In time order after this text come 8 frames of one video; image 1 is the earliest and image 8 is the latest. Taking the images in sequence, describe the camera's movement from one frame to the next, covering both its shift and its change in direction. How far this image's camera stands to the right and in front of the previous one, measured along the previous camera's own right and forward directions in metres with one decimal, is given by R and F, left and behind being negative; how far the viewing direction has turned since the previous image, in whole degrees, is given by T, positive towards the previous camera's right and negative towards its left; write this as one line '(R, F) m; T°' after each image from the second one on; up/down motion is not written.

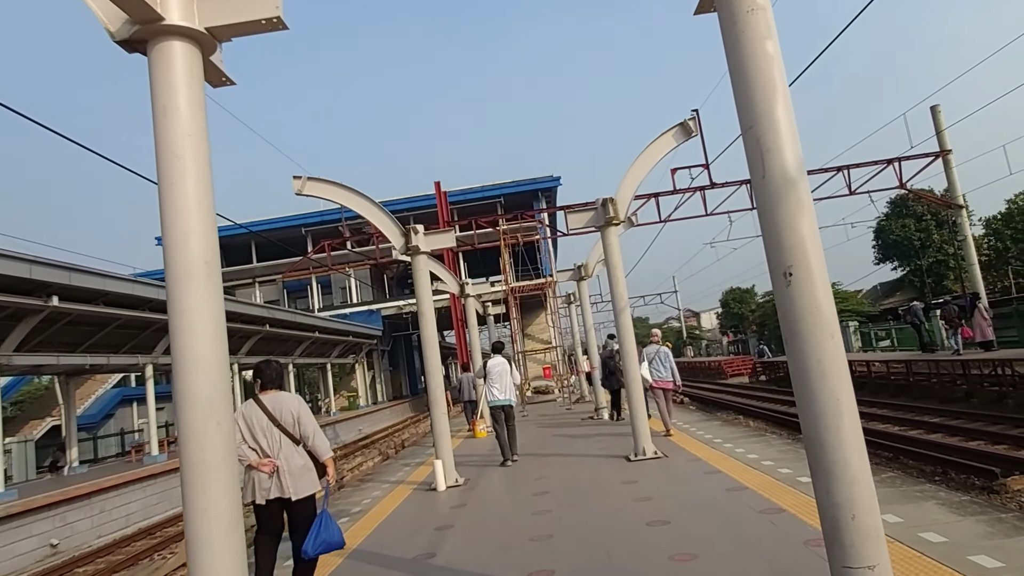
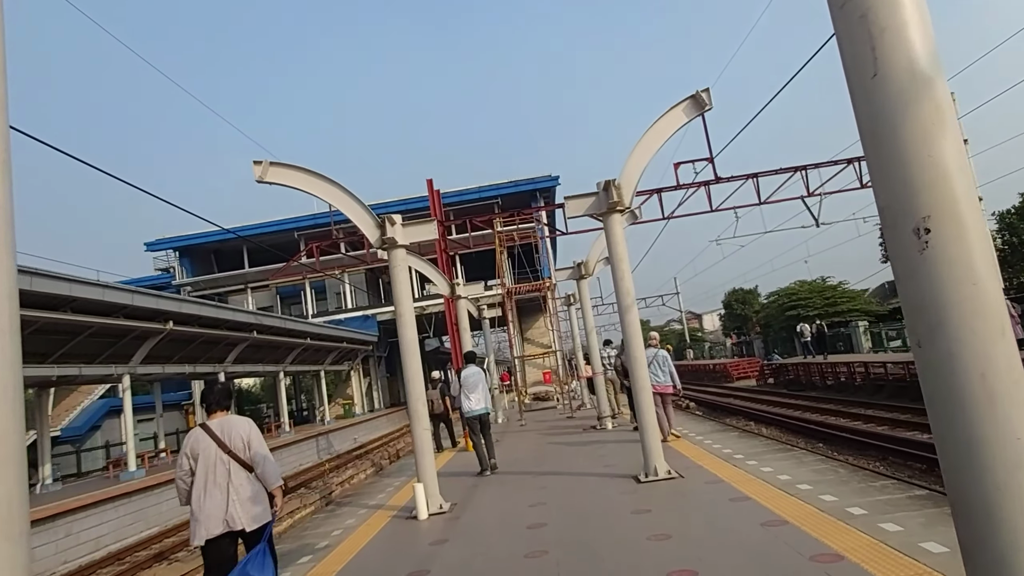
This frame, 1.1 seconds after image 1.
(+0.1, +0.9) m; 0°
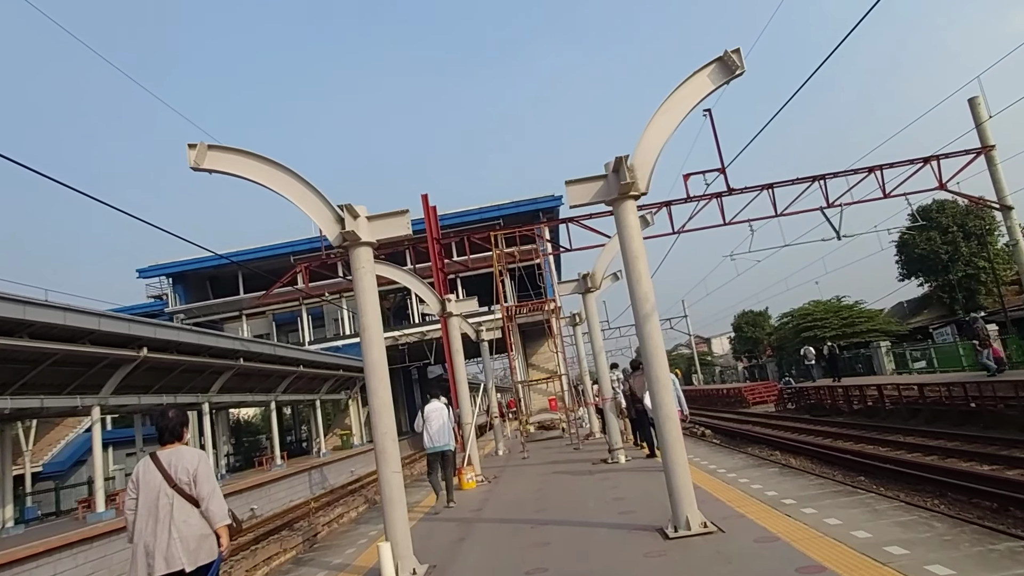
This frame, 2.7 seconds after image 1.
(+0.1, +1.3) m; 0°
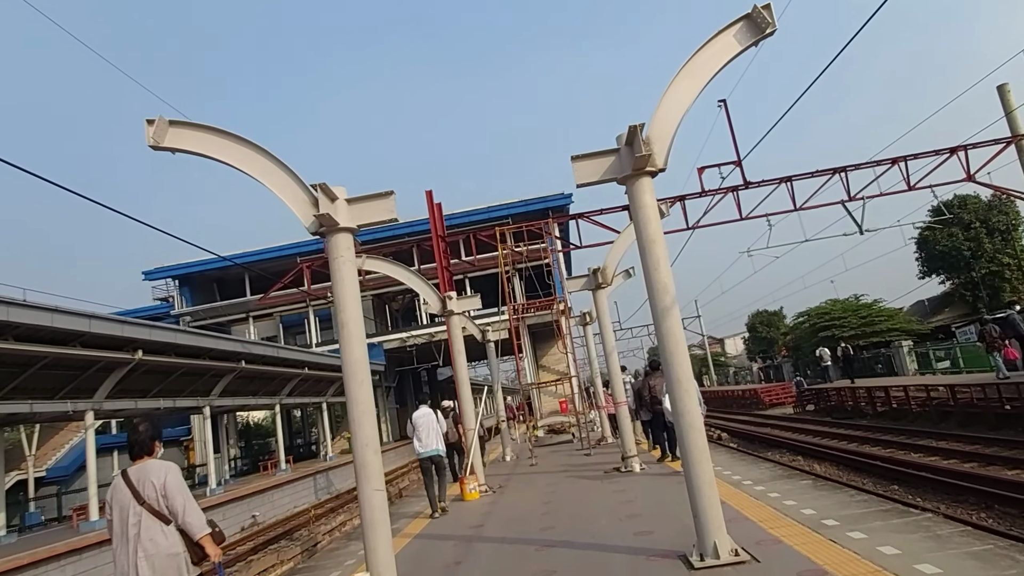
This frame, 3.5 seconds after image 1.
(+0.1, +0.7) m; -1°
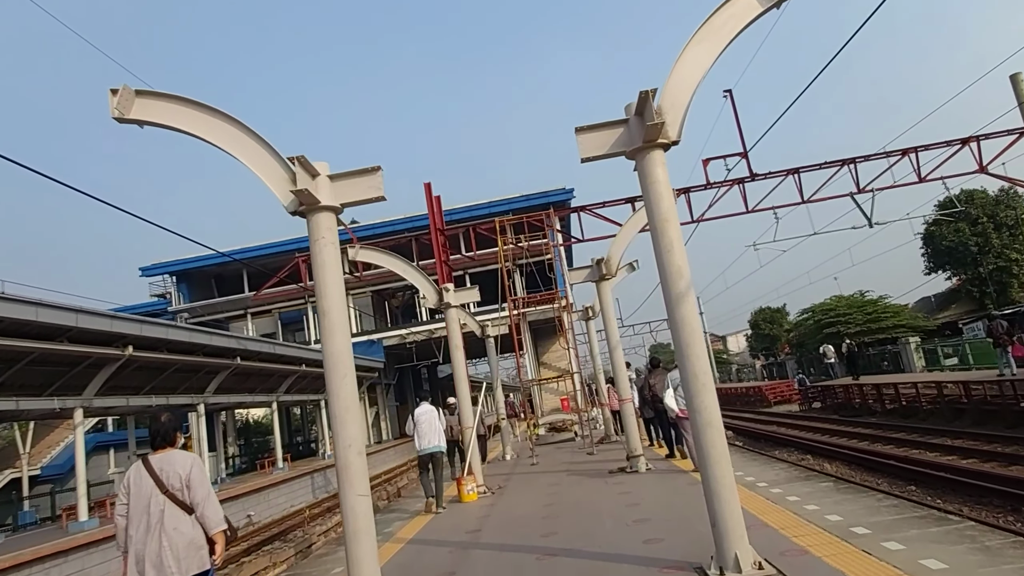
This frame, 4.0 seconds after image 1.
(0.0, +0.4) m; 0°
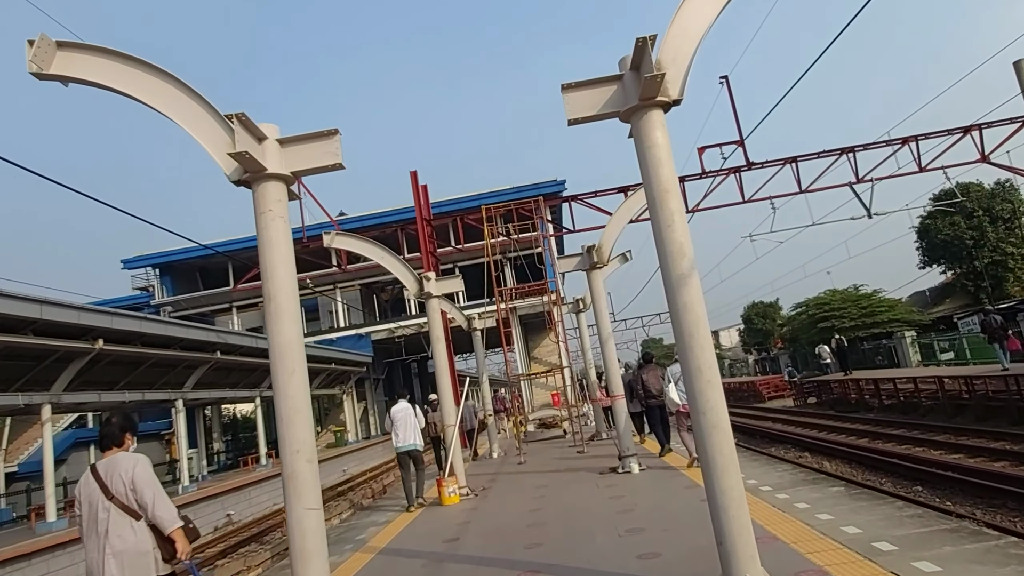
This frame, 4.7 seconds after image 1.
(+0.1, +0.6) m; +1°
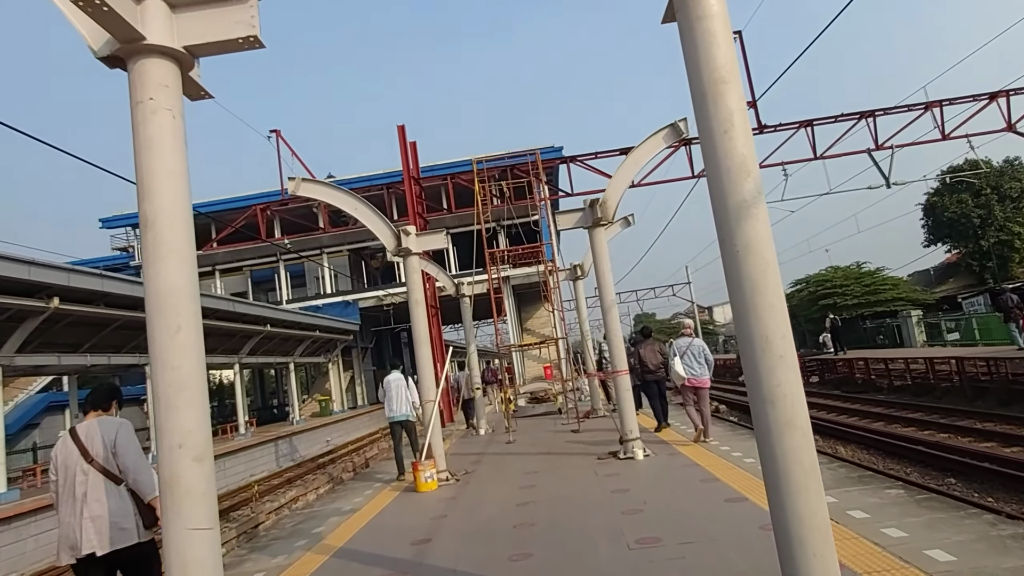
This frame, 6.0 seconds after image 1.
(0.0, +1.1) m; +1°
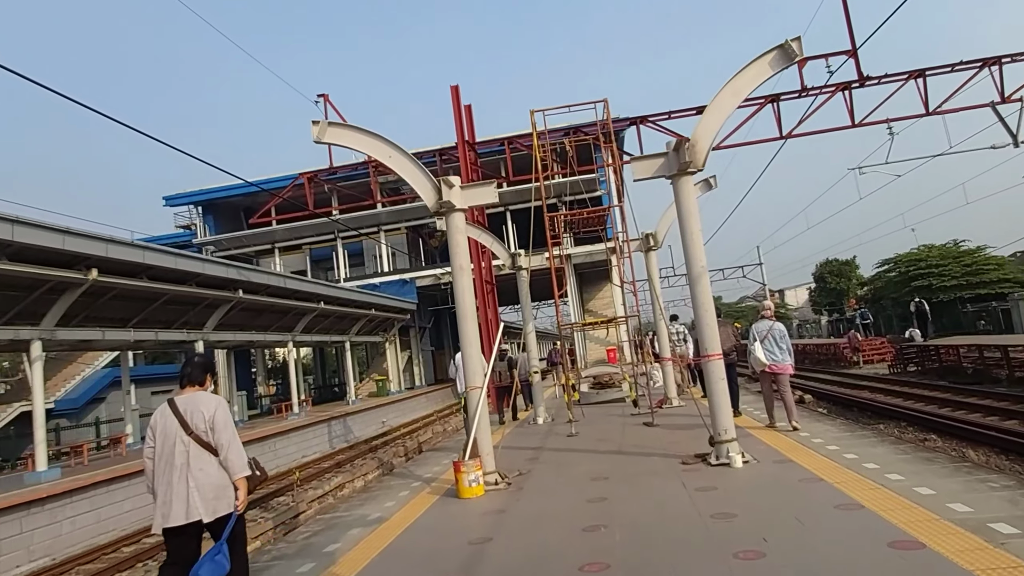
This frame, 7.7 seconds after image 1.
(0.0, +1.4) m; -5°
